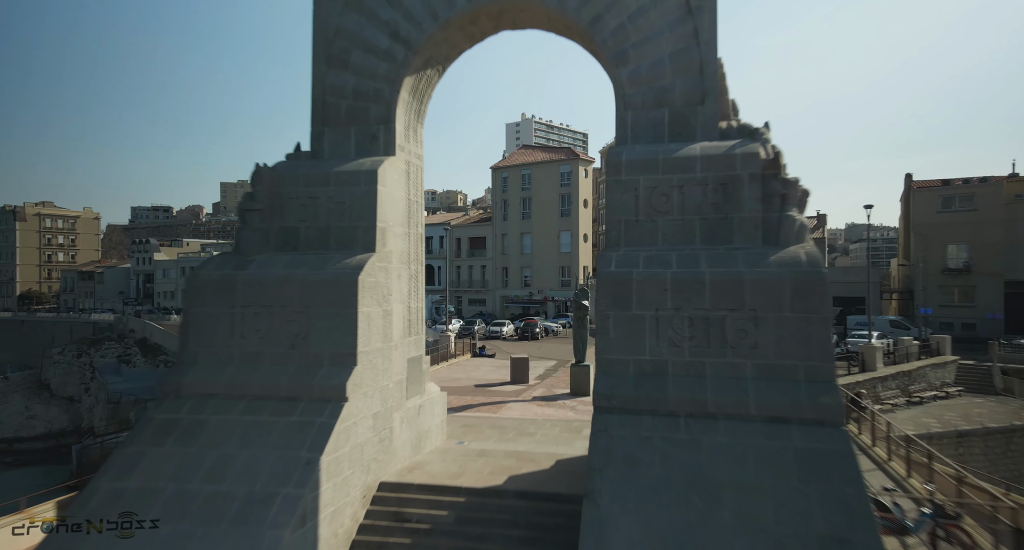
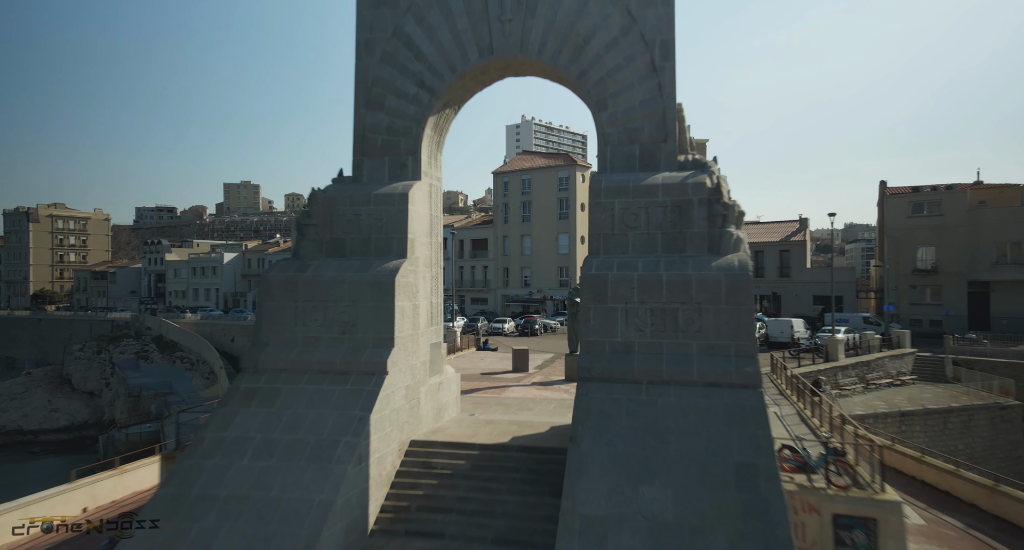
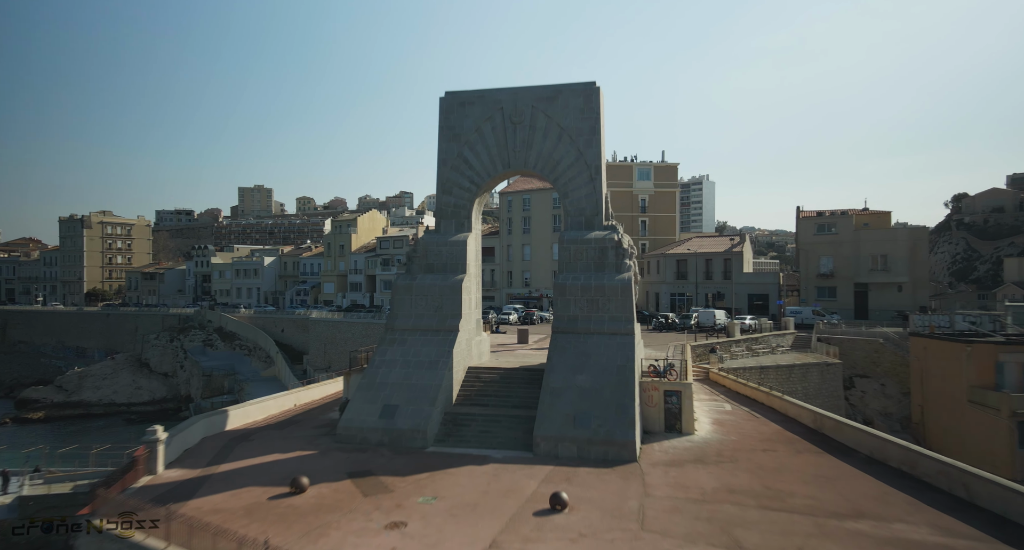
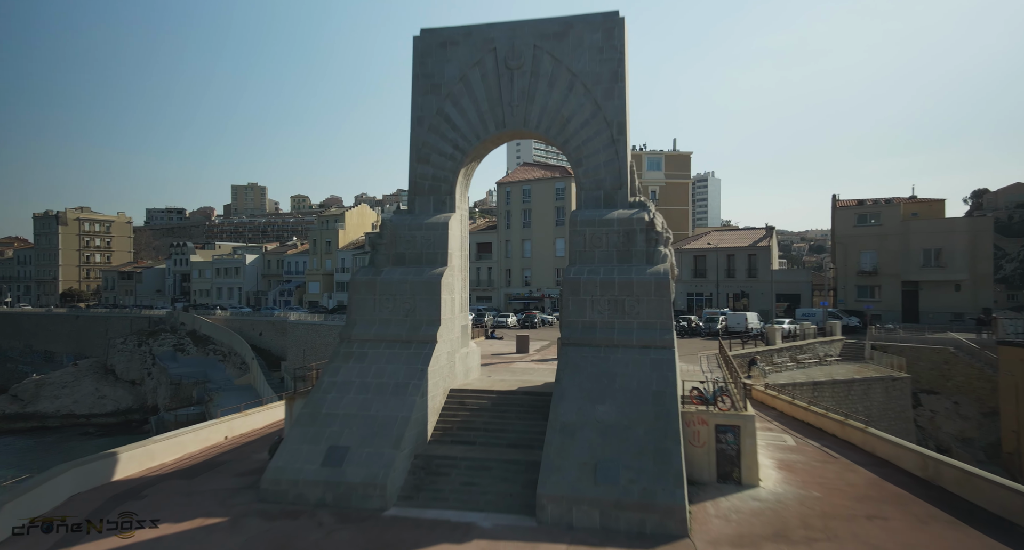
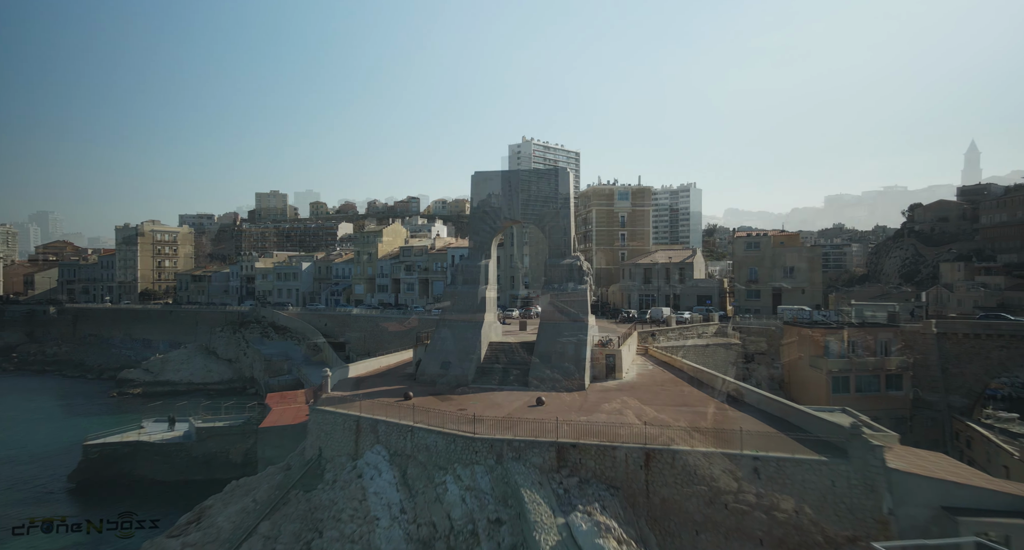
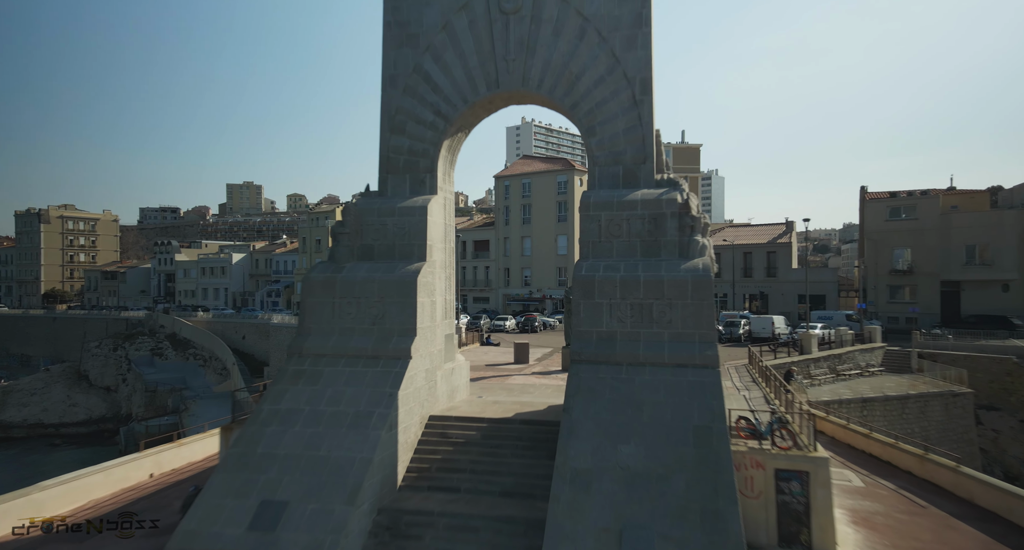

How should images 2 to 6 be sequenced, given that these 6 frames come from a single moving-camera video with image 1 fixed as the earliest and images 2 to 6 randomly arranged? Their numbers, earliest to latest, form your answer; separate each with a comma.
2, 6, 4, 3, 5
